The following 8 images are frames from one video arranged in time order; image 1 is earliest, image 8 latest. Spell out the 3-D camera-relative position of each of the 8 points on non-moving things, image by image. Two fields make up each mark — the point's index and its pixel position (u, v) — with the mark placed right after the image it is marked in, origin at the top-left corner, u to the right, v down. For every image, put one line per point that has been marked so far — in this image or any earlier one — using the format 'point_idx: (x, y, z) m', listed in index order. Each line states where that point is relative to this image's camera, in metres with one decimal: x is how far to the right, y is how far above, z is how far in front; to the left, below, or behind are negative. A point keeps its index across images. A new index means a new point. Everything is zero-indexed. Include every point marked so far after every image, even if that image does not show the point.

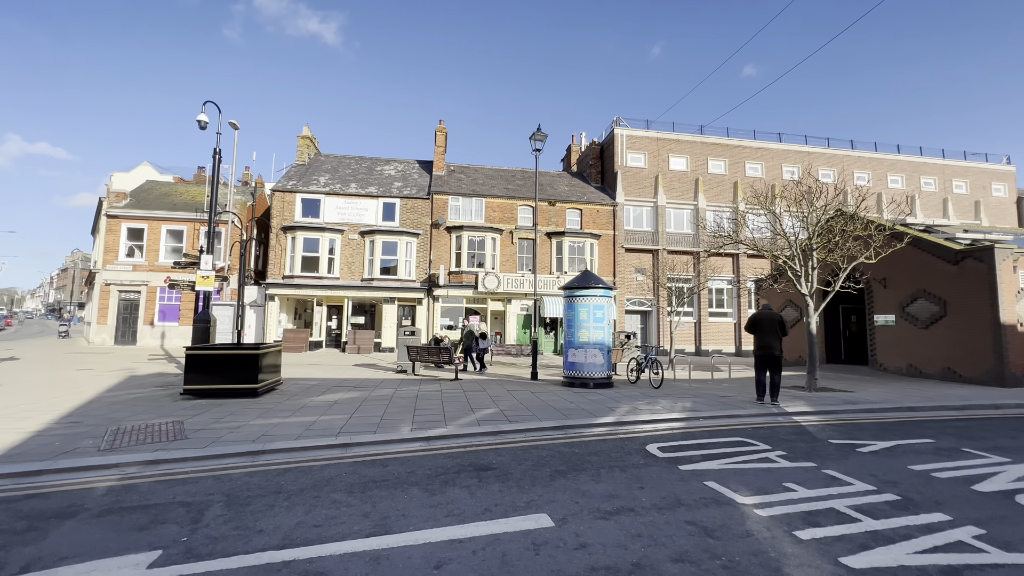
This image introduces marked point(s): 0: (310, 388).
0: (-4.6, -2.3, +10.3) m
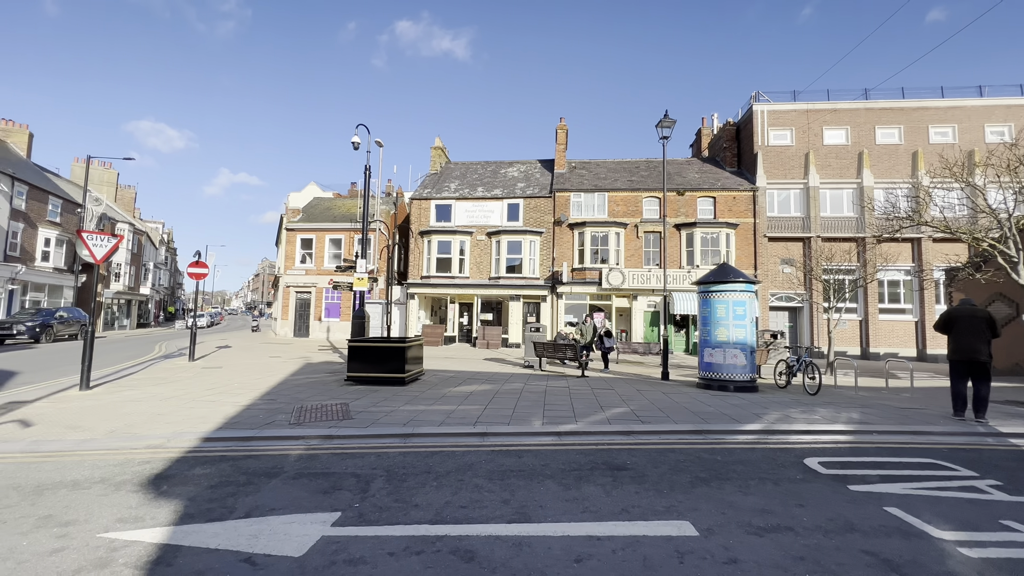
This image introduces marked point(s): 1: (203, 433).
0: (-1.6, -2.3, +11.2) m
1: (-4.0, -1.9, +5.9) m
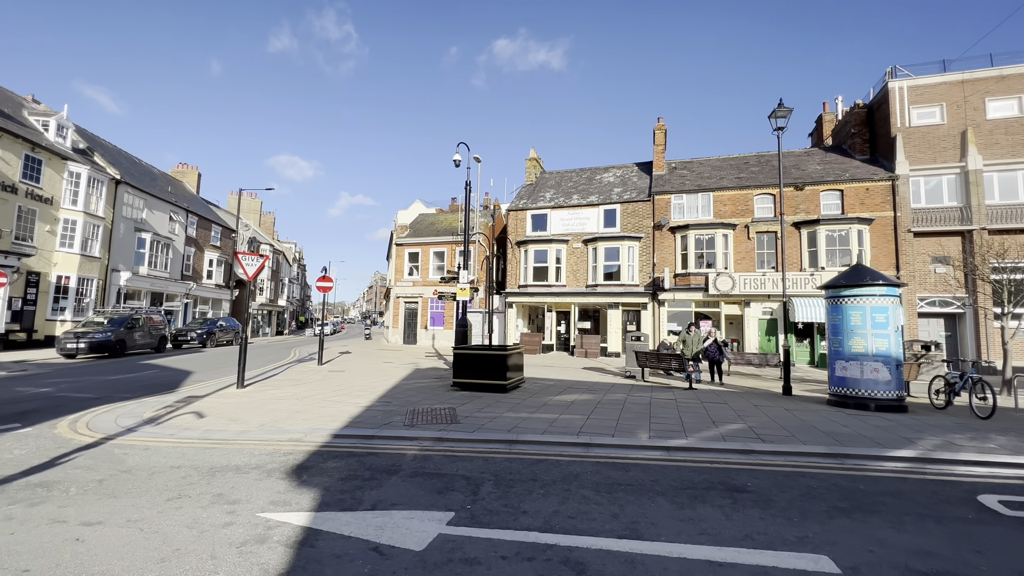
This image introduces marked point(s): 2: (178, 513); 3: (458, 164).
0: (+0.9, -2.5, +11.2) m
1: (-2.6, -2.1, +6.6) m
2: (-2.8, -1.9, +3.8) m
3: (-1.8, +4.2, +15.3) m
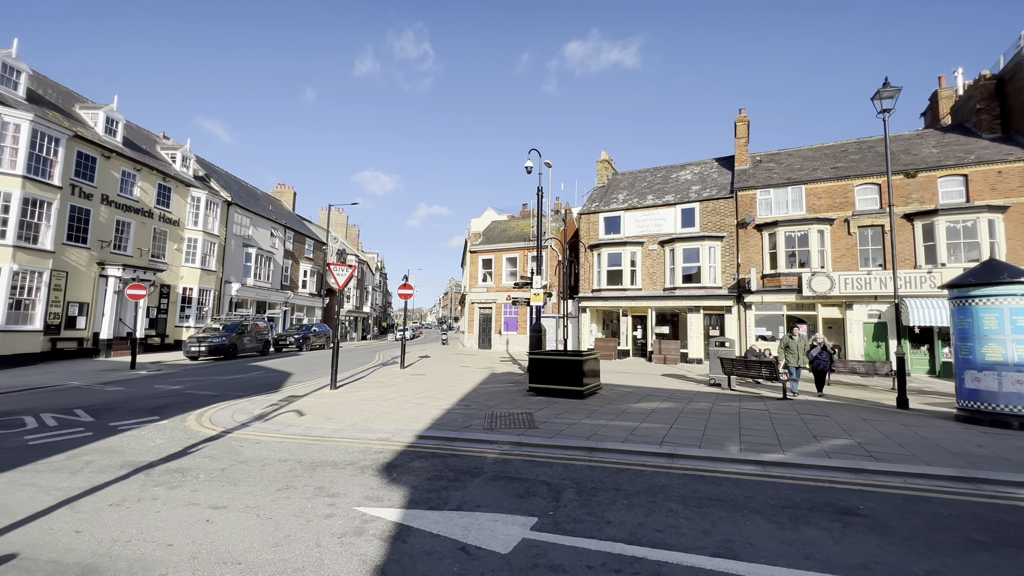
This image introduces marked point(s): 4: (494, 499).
0: (+2.8, -2.6, +10.9) m
1: (-1.5, -2.2, +6.9) m
2: (-2.1, -2.0, +4.2) m
3: (+0.6, +4.0, +15.5) m
4: (-0.2, -1.9, +4.2) m
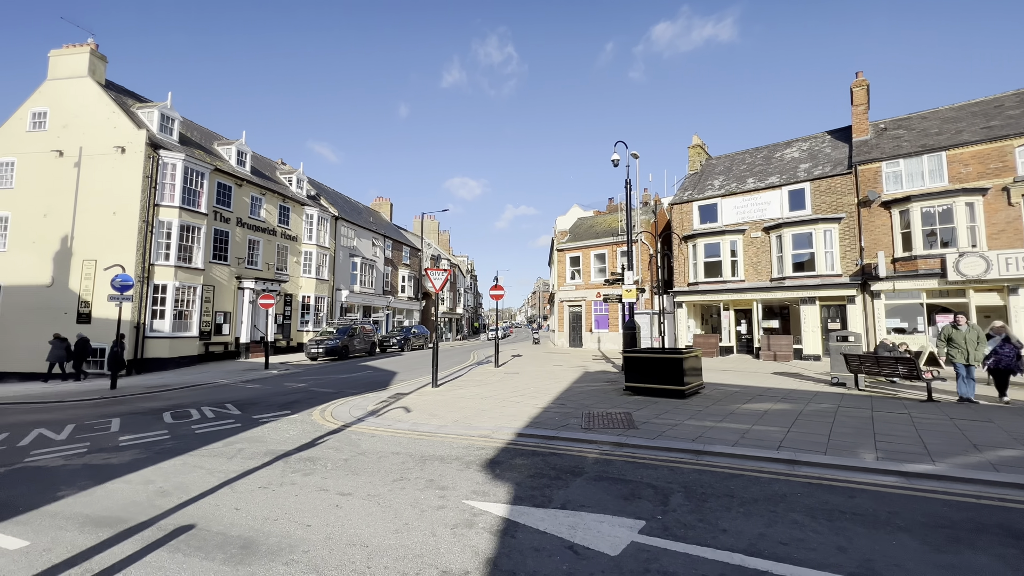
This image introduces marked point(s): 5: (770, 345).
0: (+5.0, -2.4, +10.2) m
1: (+0.1, -2.2, +7.1) m
2: (-1.1, -2.1, +4.6) m
3: (+3.5, +4.1, +15.1) m
4: (+0.8, -1.9, +4.1) m
5: (+10.8, -2.4, +18.9) m
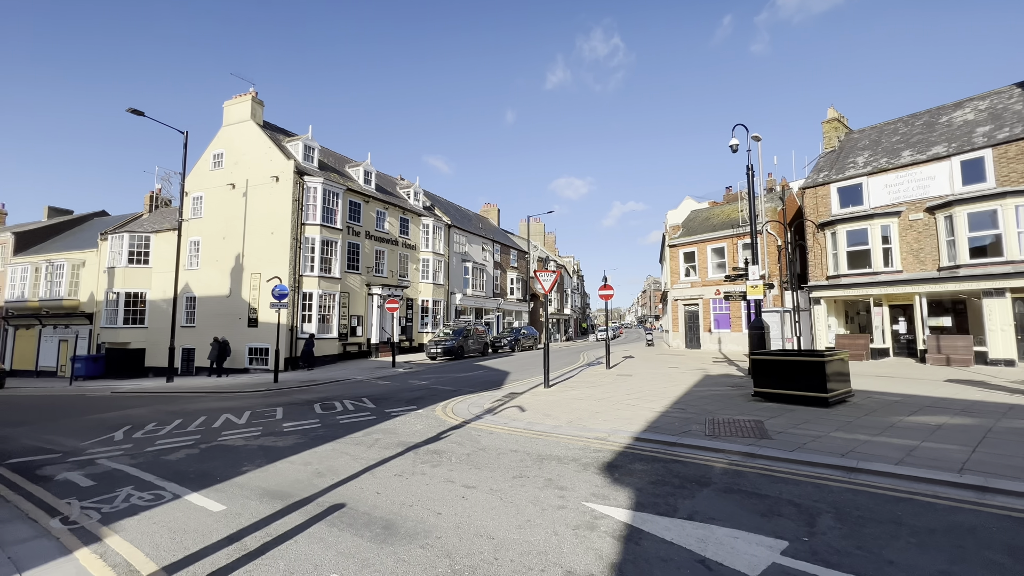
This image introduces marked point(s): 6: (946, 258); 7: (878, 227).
0: (+7.3, -2.2, +8.7) m
1: (+1.8, -2.2, +6.9) m
2: (+0.1, -2.1, +4.7) m
3: (+6.9, +4.2, +13.9) m
4: (+1.8, -1.9, +3.8) m
5: (+15.1, -2.1, +15.9) m
6: (+15.8, +1.1, +16.5) m
7: (+14.7, +2.5, +18.2) m
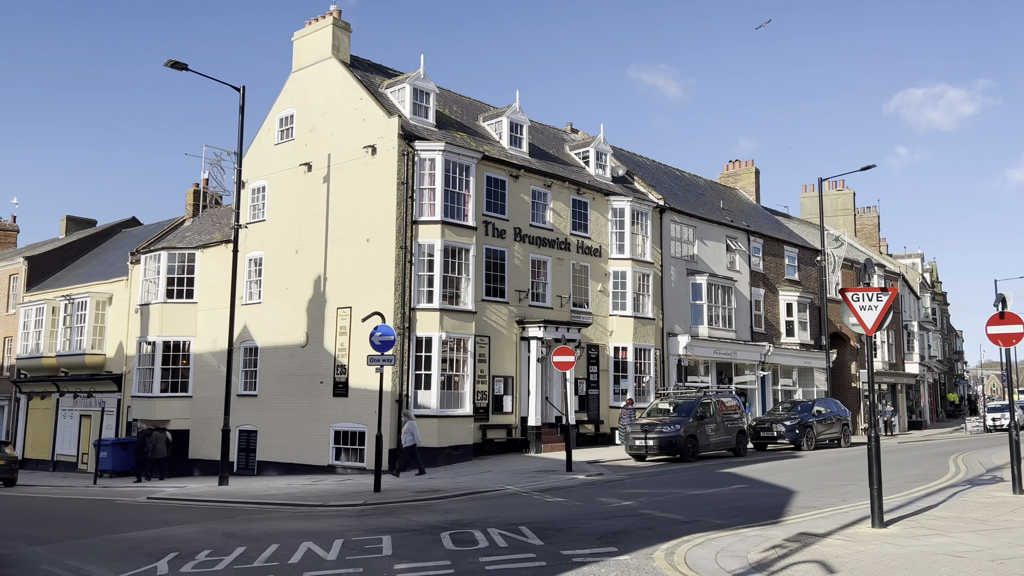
0: (+12.8, -2.1, +7.1) m
1: (+7.0, -2.2, +6.2) m
2: (+4.9, -2.2, +4.4) m
3: (+13.0, +4.4, +12.1) m
4: (+6.4, -2.0, +3.3) m
5: (+21.7, -1.6, +12.6) m
6: (+22.4, +1.6, +13.0) m
7: (+21.6, +3.0, +14.9) m
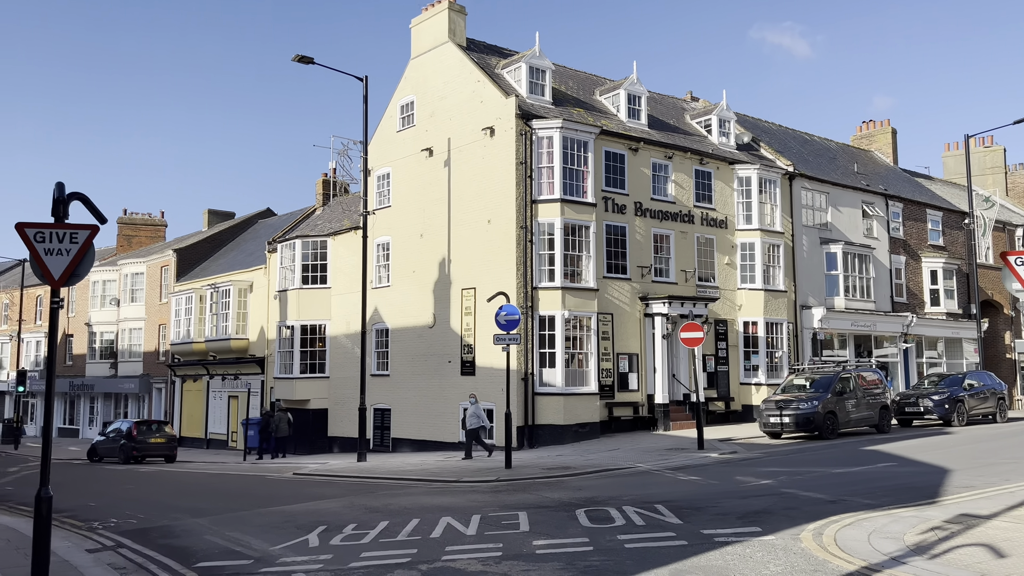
0: (+17.9, -0.6, +5.8) m
1: (+12.1, -0.9, +5.4) m
2: (+9.8, -1.0, +3.8) m
3: (+18.4, +6.0, +10.7) m
4: (+11.3, -0.7, +2.5) m
5: (+27.2, +0.2, +10.6) m
6: (+27.9, +3.5, +10.9) m
7: (+27.2, +4.8, +12.8) m
